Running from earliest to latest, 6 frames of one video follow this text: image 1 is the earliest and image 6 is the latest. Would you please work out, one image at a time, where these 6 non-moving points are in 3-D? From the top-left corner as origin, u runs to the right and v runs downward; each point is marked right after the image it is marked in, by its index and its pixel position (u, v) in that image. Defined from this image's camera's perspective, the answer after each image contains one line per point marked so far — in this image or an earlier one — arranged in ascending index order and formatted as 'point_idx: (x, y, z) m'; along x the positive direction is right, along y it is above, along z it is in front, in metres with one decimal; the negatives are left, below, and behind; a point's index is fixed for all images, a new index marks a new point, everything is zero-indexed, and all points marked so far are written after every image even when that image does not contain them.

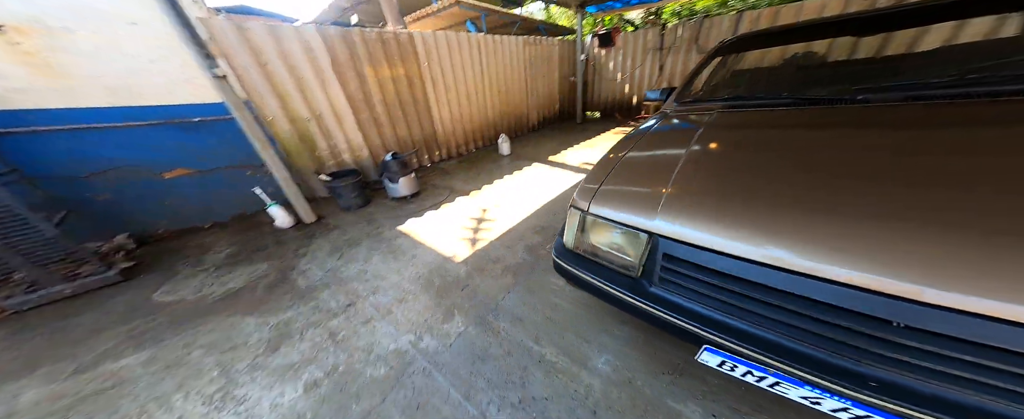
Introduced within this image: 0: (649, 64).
0: (+2.8, +3.1, +5.7) m
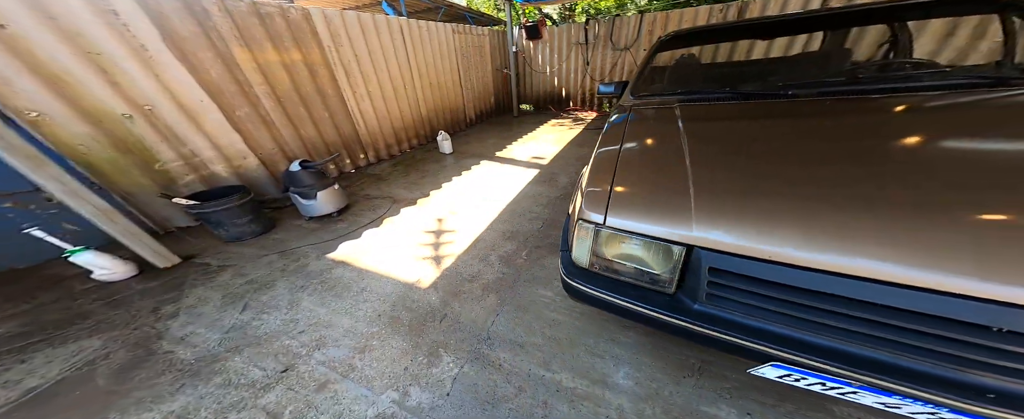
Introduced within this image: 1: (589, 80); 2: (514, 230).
0: (+1.4, +3.2, +6.1) m
1: (+1.6, +2.8, +6.1) m
2: (0.0, -0.2, +2.2) m
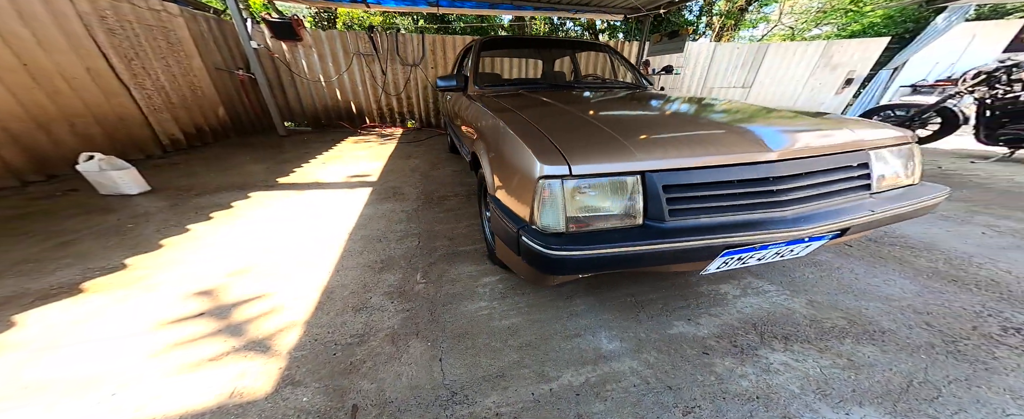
0: (-2.9, +2.7, +5.5) m
1: (-2.6, +2.4, +5.7) m
2: (-0.8, -0.3, +1.7) m
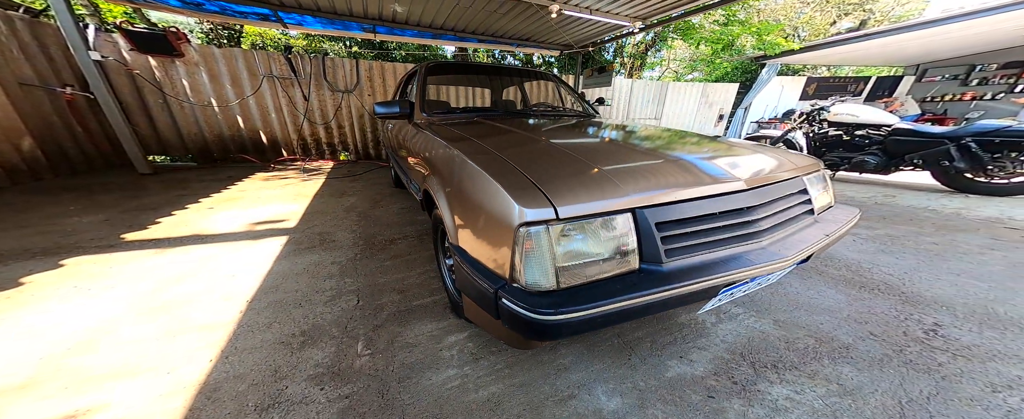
0: (-3.9, +2.1, +4.8) m
1: (-3.7, +1.7, +5.1) m
2: (-0.9, -0.5, +1.3) m
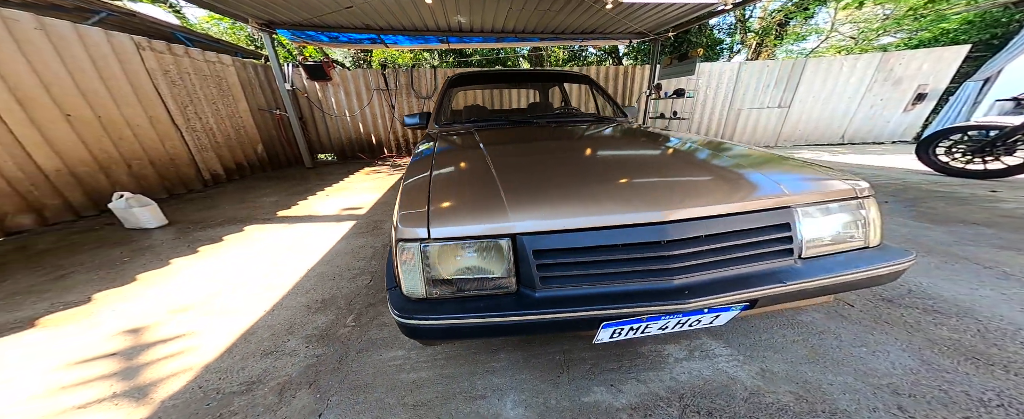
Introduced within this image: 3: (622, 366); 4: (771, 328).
0: (-2.8, +2.3, +5.8) m
1: (-2.5, +1.9, +6.0) m
2: (-1.1, -0.5, +1.7) m
3: (+0.4, -0.6, +1.1) m
4: (+1.1, -0.5, +1.2) m
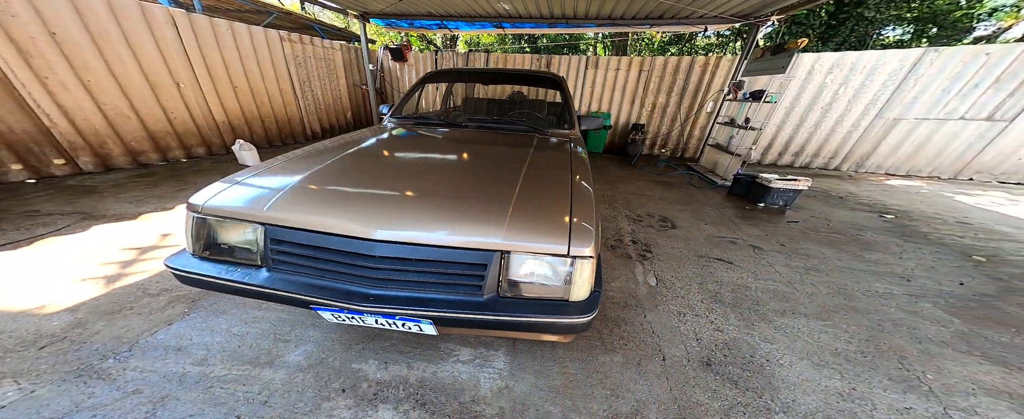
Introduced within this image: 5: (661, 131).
0: (-2.0, +2.9, +6.4) m
1: (-1.7, +2.5, +6.5) m
2: (-1.8, -0.2, +2.1) m
3: (-0.5, -0.6, +1.3) m
4: (+0.2, -0.7, +1.2) m
5: (+3.6, +1.9, +6.8) m
